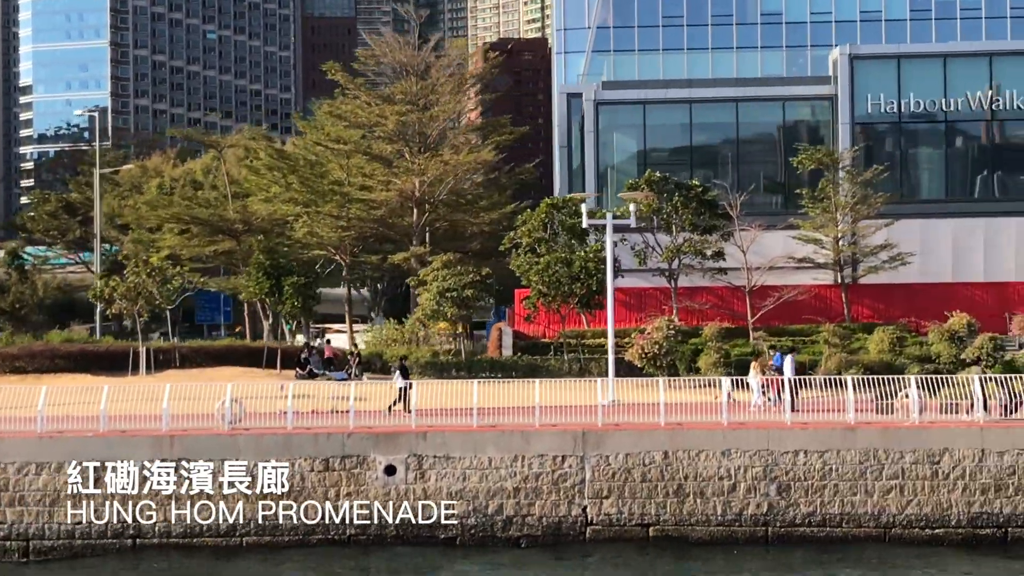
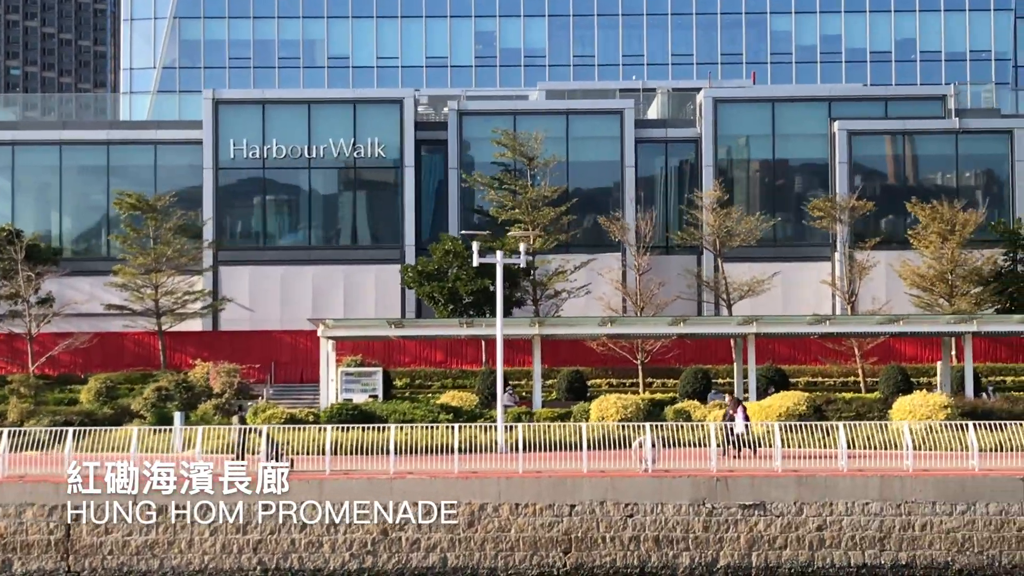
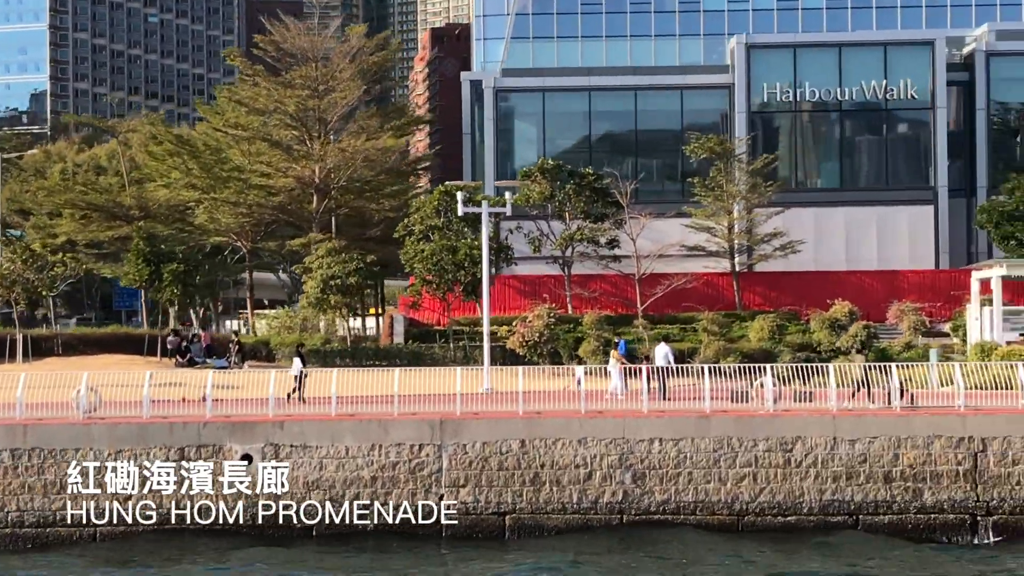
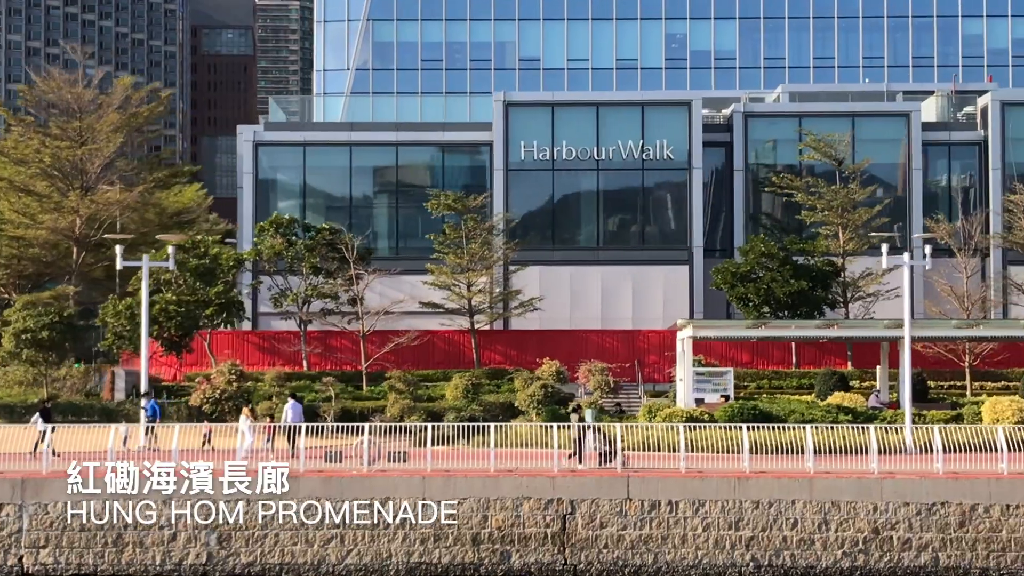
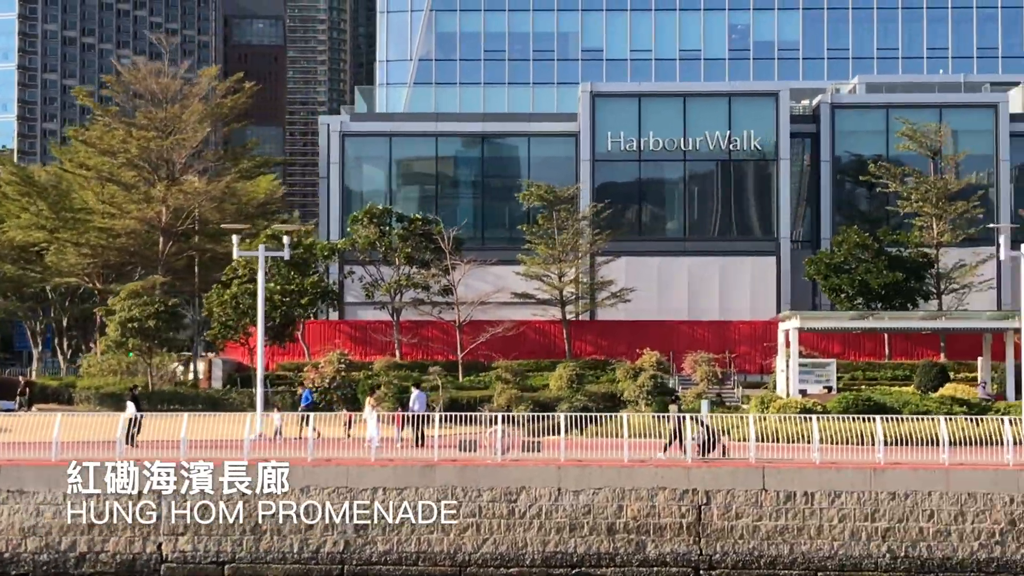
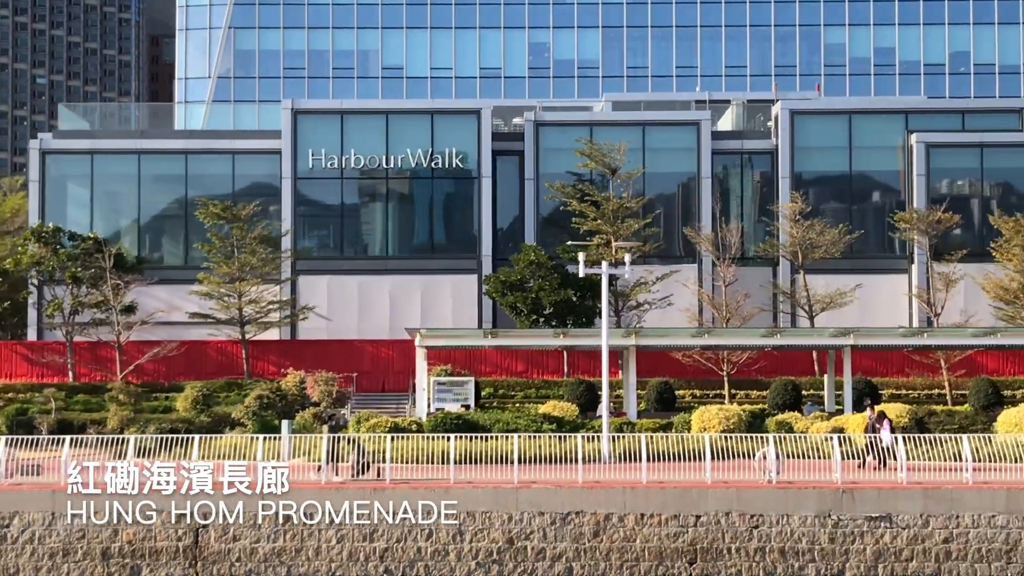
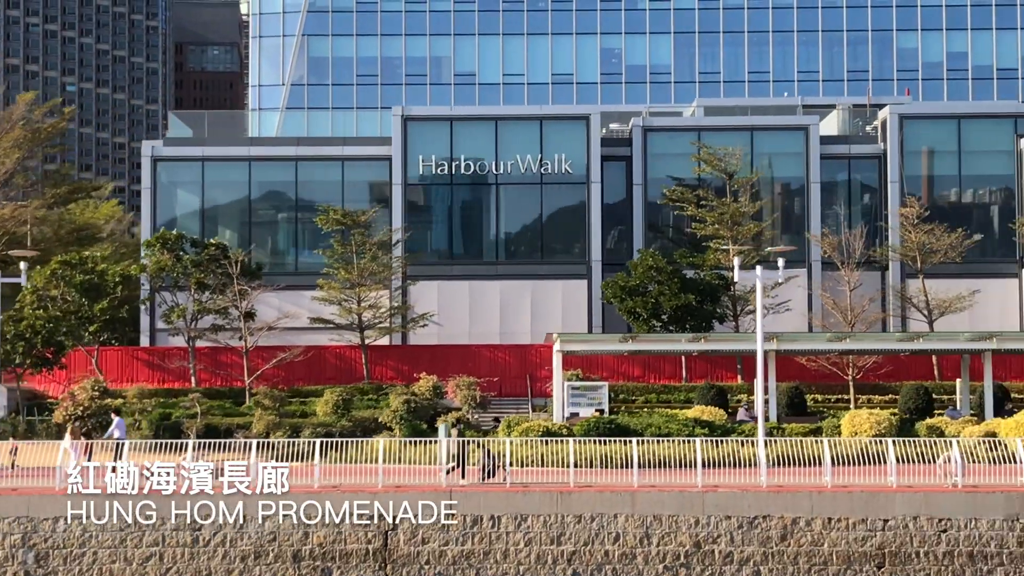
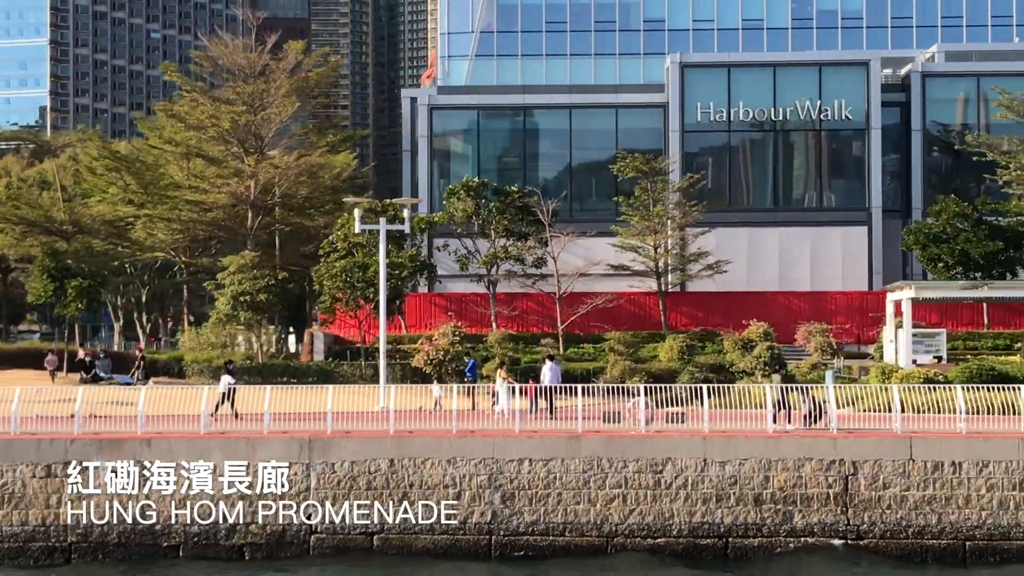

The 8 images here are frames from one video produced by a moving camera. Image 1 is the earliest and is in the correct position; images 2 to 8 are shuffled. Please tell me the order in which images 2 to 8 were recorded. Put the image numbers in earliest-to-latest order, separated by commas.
3, 8, 5, 4, 7, 6, 2
